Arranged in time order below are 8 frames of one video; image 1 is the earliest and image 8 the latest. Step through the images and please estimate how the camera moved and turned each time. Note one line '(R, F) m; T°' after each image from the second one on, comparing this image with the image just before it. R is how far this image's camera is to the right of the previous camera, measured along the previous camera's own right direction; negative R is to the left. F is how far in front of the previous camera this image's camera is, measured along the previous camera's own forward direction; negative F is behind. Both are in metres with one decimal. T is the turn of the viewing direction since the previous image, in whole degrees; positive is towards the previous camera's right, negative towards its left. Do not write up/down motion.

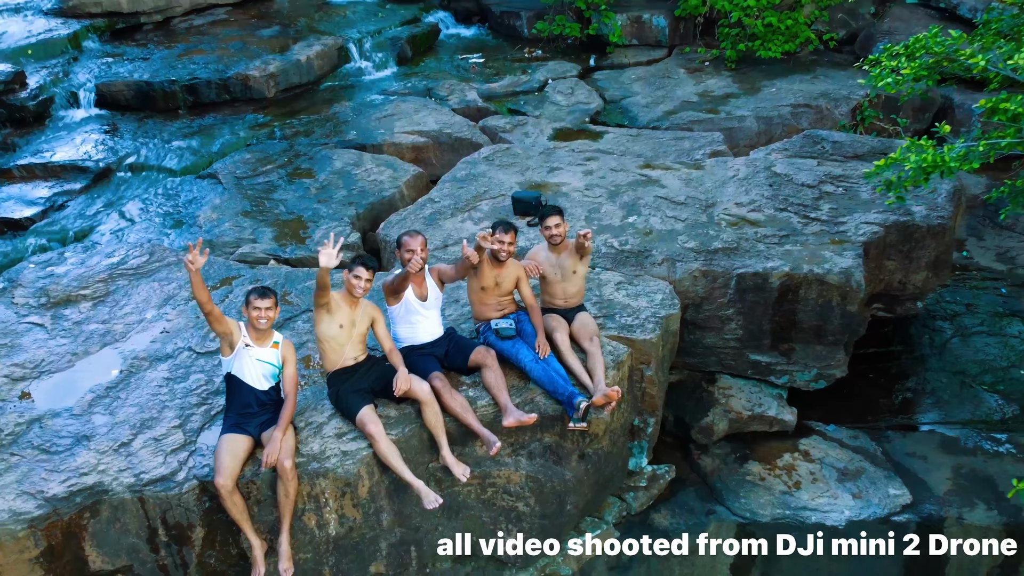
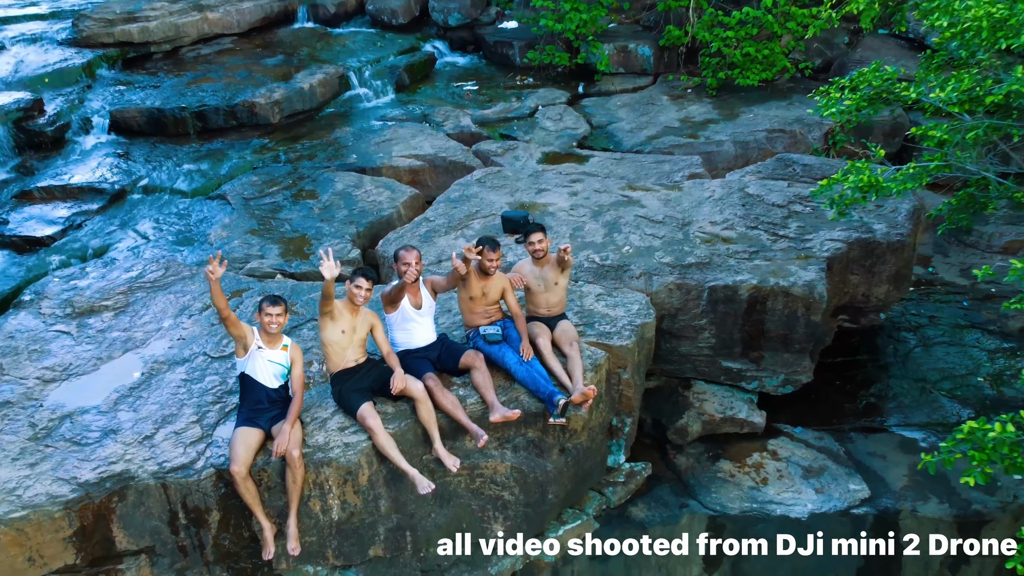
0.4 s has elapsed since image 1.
(+0.1, -0.4) m; 0°
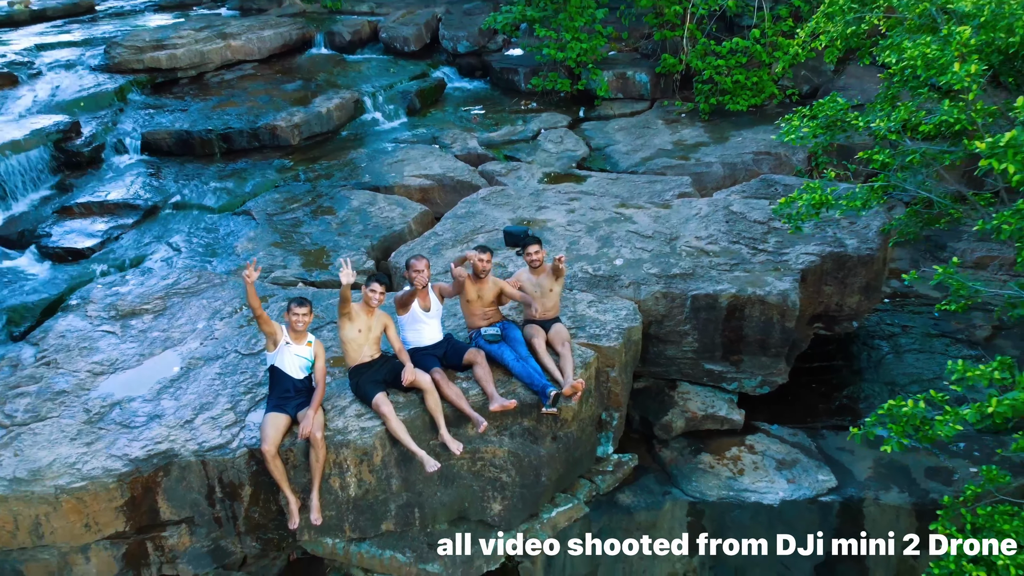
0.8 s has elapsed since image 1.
(+0.1, -0.5) m; -1°
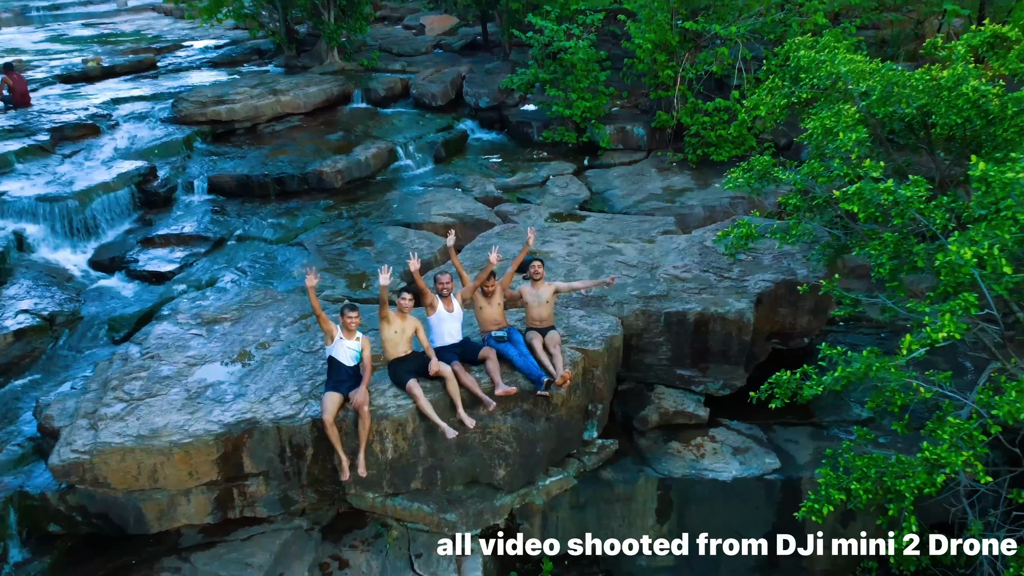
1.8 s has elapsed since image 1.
(+0.1, -1.3) m; -1°
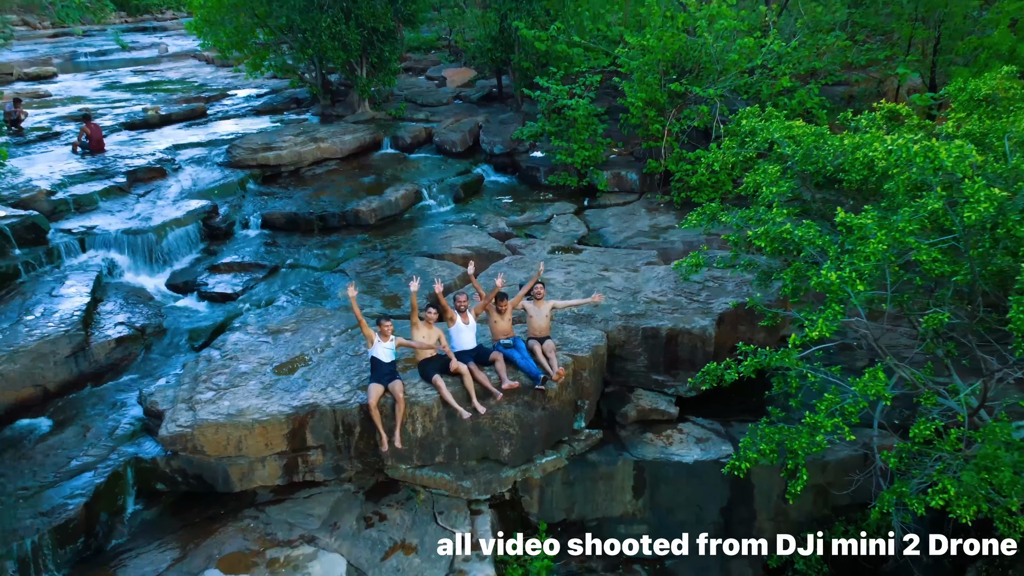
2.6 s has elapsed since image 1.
(+0.1, -1.5) m; -1°
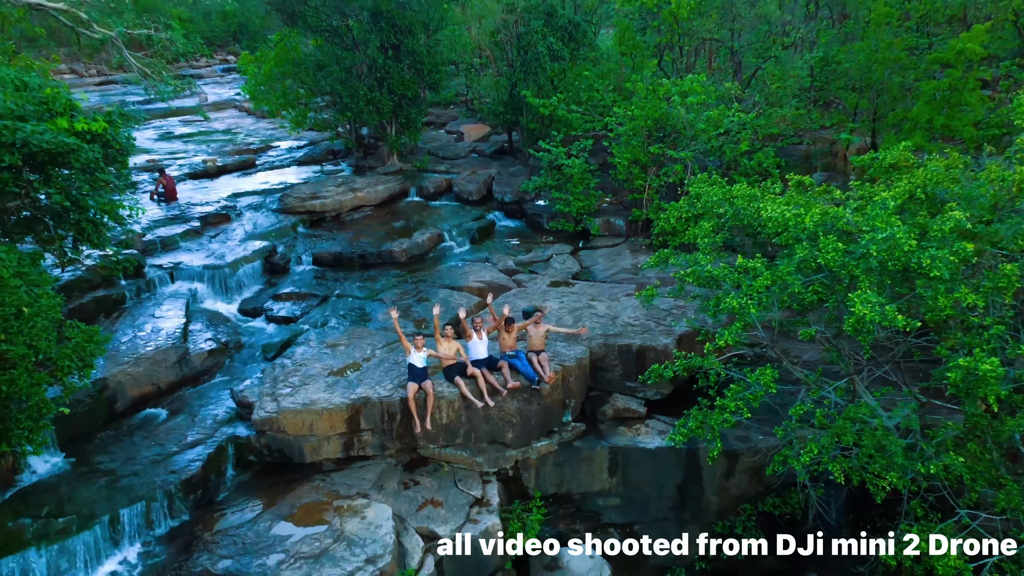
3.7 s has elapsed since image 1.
(+0.1, -2.3) m; -1°
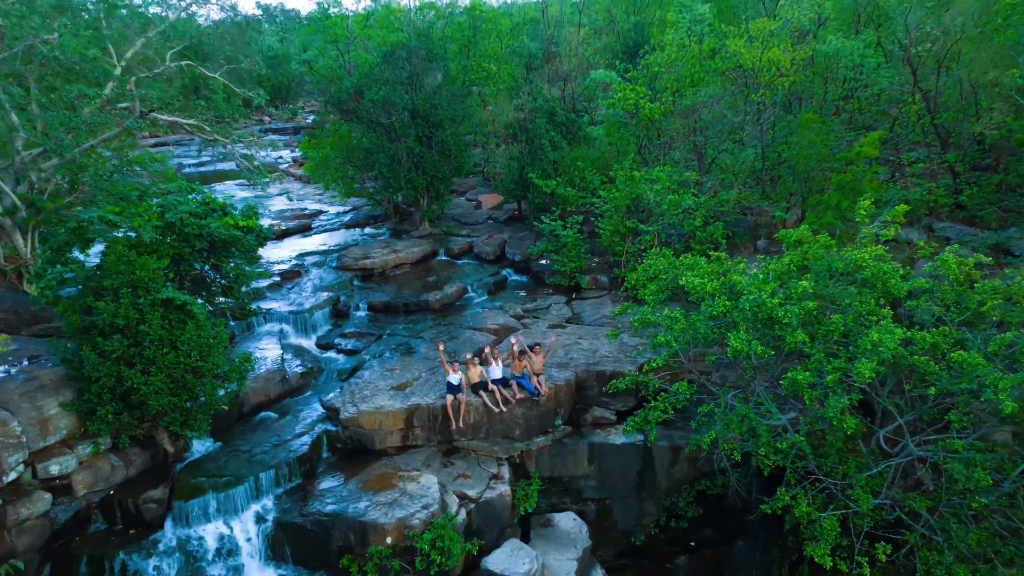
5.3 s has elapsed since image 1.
(0.0, -4.1) m; -1°
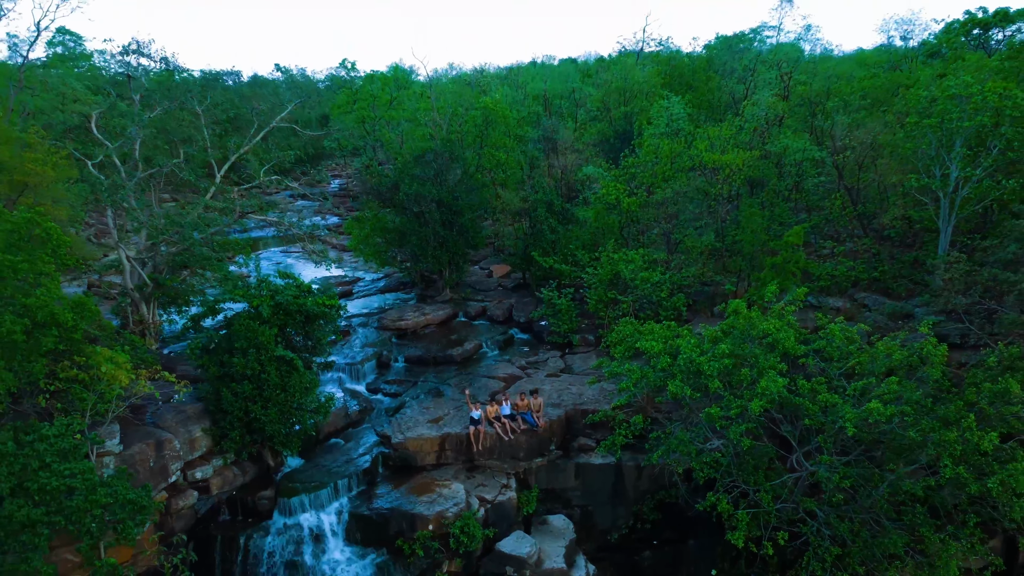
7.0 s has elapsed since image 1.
(0.0, -4.9) m; 0°
